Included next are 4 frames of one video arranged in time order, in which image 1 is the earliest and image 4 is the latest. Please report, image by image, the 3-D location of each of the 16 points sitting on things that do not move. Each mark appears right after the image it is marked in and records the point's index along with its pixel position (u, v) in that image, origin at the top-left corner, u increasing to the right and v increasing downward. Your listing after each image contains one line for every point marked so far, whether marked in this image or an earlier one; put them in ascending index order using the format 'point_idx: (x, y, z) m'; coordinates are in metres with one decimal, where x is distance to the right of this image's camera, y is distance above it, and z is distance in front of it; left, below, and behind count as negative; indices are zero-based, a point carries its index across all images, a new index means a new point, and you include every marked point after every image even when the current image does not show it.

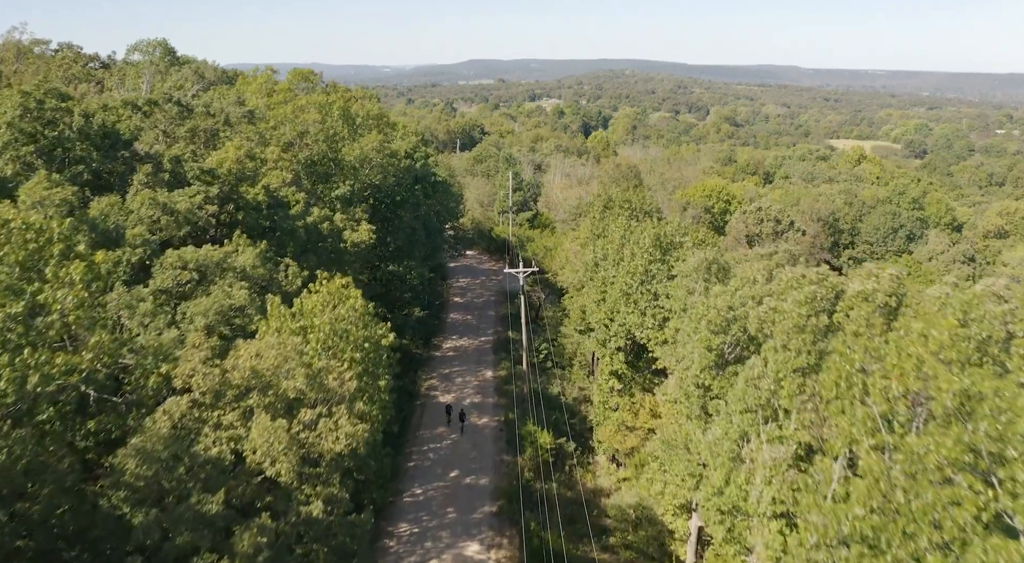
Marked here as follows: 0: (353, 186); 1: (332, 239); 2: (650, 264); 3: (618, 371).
0: (-4.2, +2.5, +19.4) m
1: (-3.8, +0.9, +15.4) m
2: (+3.1, +0.4, +16.6) m
3: (+2.5, -2.1, +17.5) m
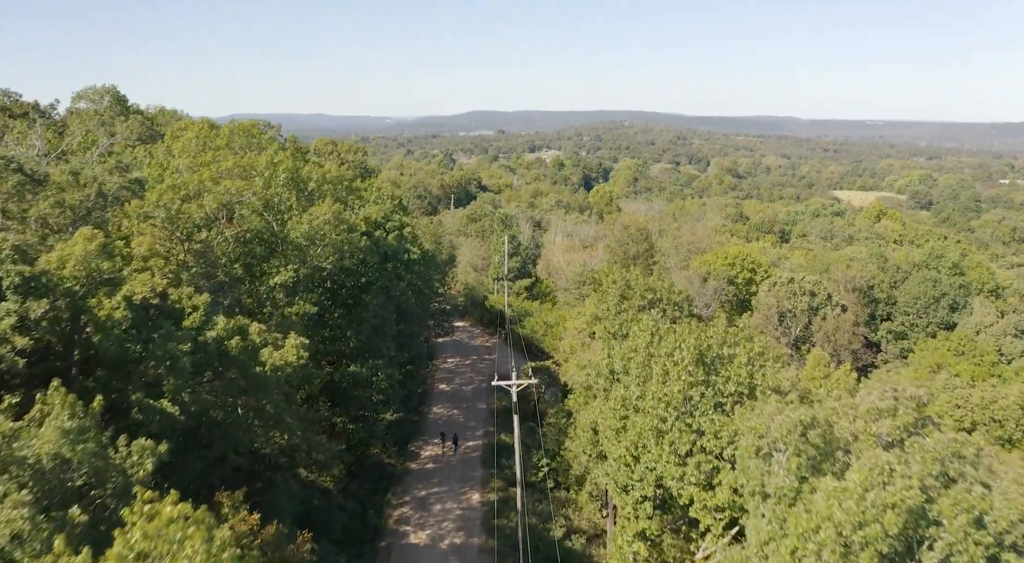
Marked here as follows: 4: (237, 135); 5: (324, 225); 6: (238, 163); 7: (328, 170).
0: (-4.4, +0.2, +15.0) m
1: (-4.0, -1.2, +10.9) m
2: (+2.9, -1.7, +12.0) m
3: (+2.3, -4.3, +12.8) m
4: (-6.9, +3.7, +18.6) m
5: (-4.1, +1.2, +15.8) m
6: (-6.1, +2.6, +16.5) m
7: (-4.5, +2.8, +18.1) m
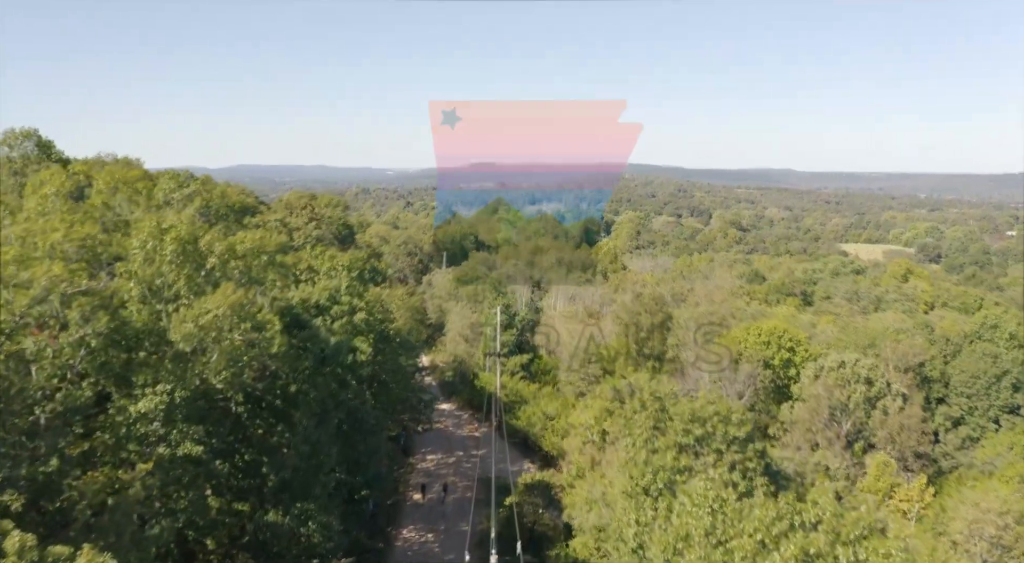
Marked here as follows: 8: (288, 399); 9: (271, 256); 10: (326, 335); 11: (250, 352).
0: (-4.7, -1.6, +10.1) m
1: (-4.2, -2.6, +5.9) m
2: (+2.6, -3.3, +7.0) m
3: (+2.0, -5.9, +7.6) m
4: (-7.2, +1.7, +14.0) m
5: (-4.4, -0.6, +10.9) m
6: (-6.4, +0.8, +11.7) m
7: (-4.8, +0.8, +13.4) m
8: (-4.1, -2.2, +13.3) m
9: (-4.7, +0.5, +14.4) m
10: (-3.7, -1.1, +14.7) m
11: (-4.1, -1.1, +11.3) m
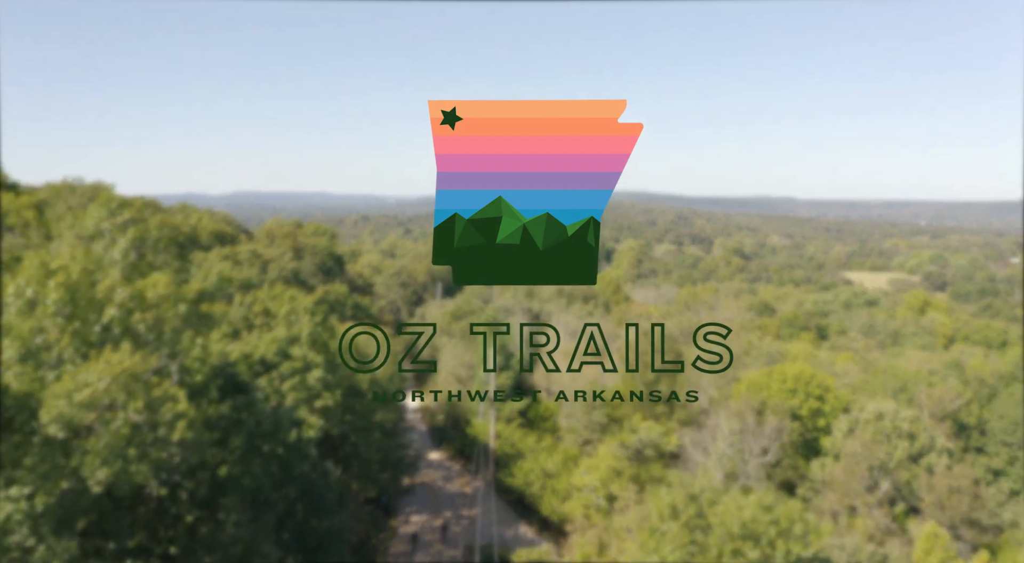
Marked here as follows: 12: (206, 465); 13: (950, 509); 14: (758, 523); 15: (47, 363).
0: (-4.8, -2.2, +7.4) m
1: (-4.4, -3.1, +3.1) m
2: (+2.5, -3.8, +4.2) m
3: (+1.9, -6.5, +4.7) m
4: (-7.4, +0.9, +11.4) m
5: (-4.5, -1.3, +8.3) m
6: (-6.6, +0.1, +9.1) m
7: (-4.9, 0.0, +10.8) m
8: (-4.2, -2.9, +10.5) m
9: (-4.9, -0.3, +11.8) m
10: (-3.9, -1.9, +12.0) m
11: (-4.2, -1.8, +8.6) m
12: (-4.2, -2.6, +10.6) m
13: (+11.6, -6.0, +19.5) m
14: (+3.3, -3.0, +10.7) m
15: (-5.6, -0.9, +8.8) m
